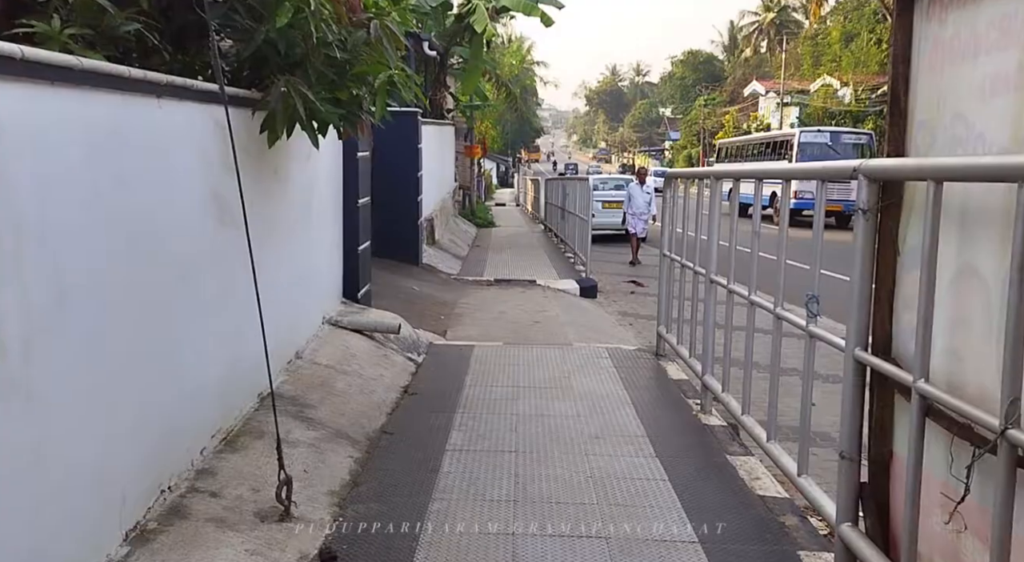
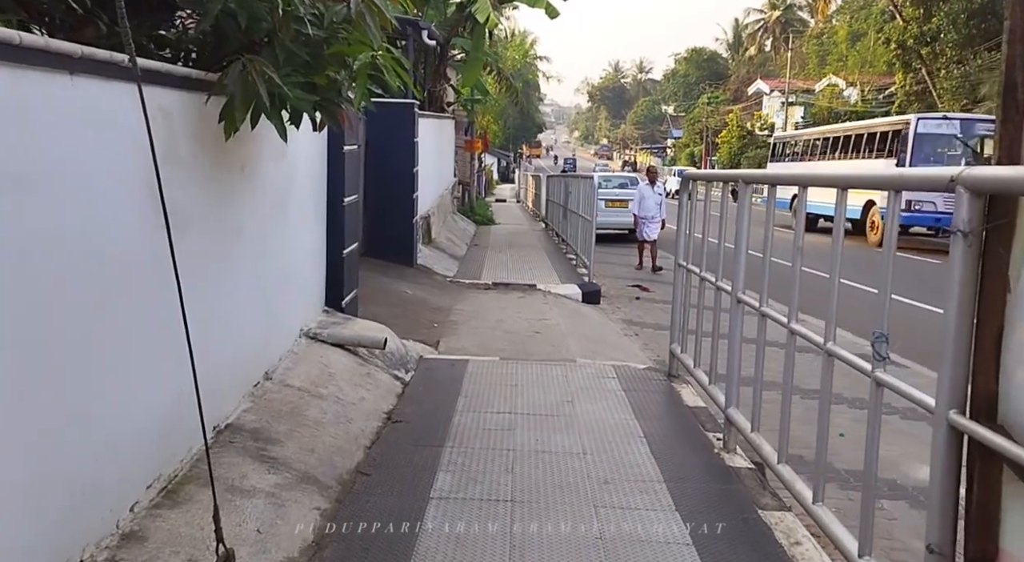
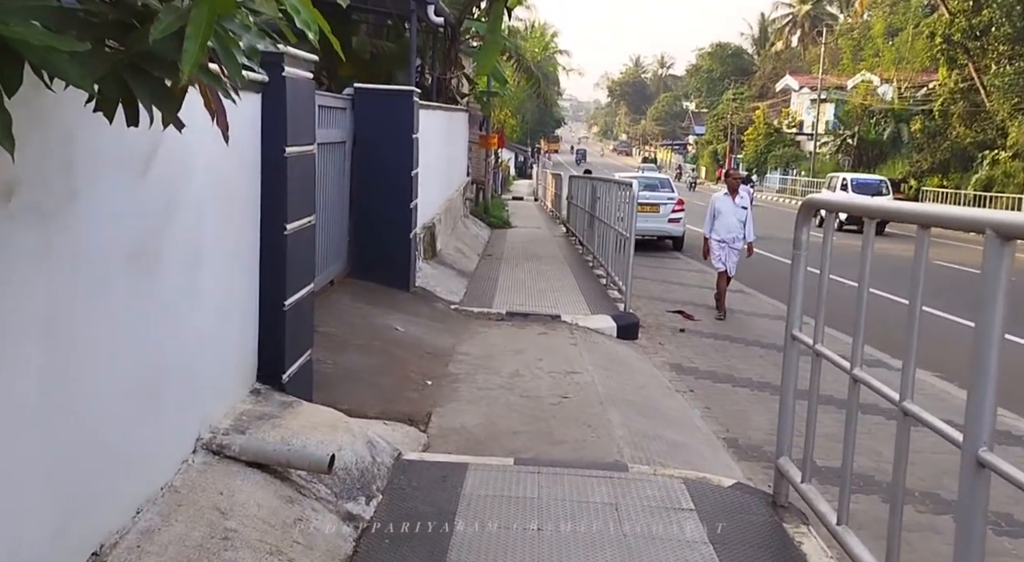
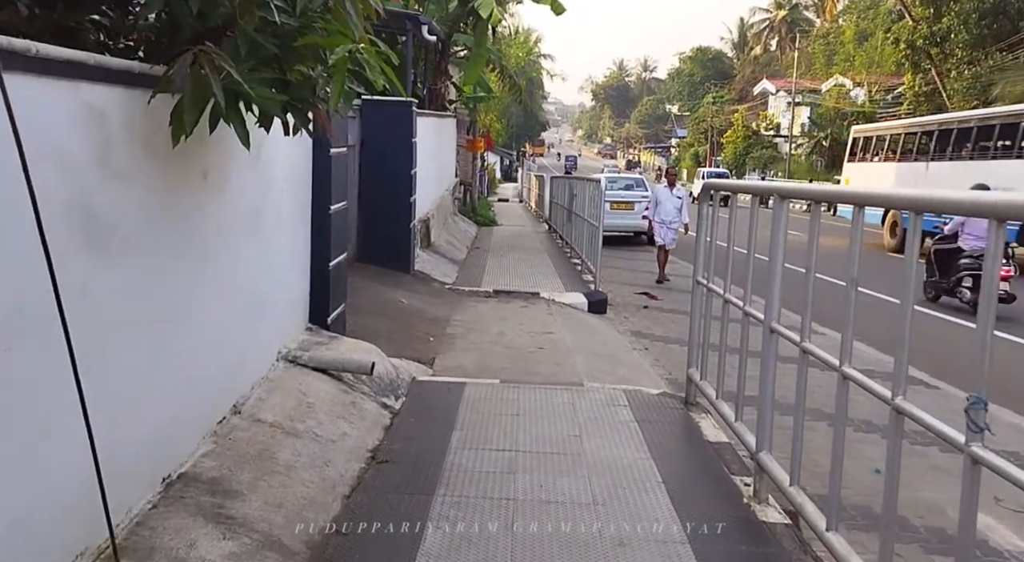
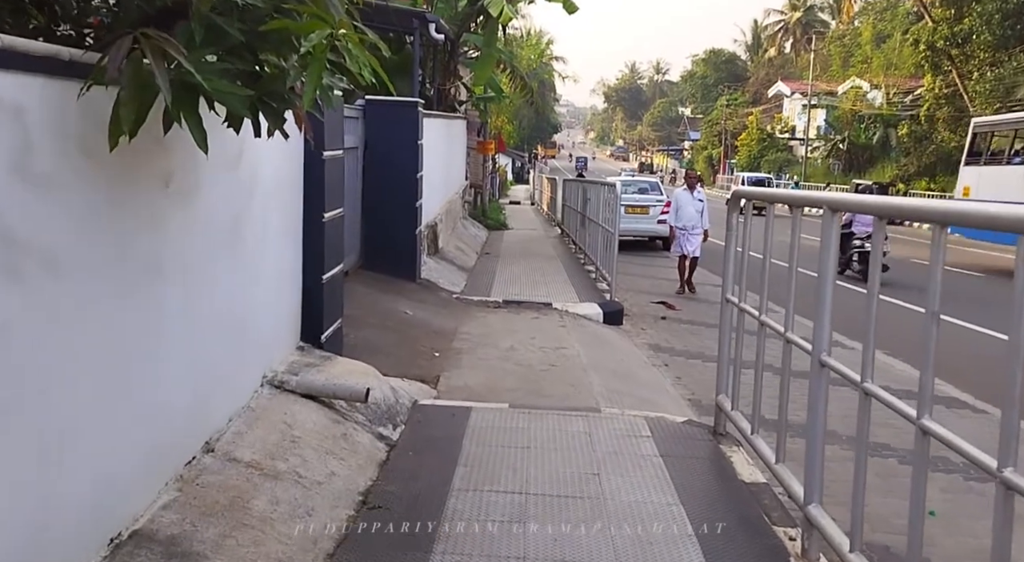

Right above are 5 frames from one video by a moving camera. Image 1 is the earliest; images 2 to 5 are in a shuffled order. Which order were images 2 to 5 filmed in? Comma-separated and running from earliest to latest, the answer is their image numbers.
2, 4, 5, 3
